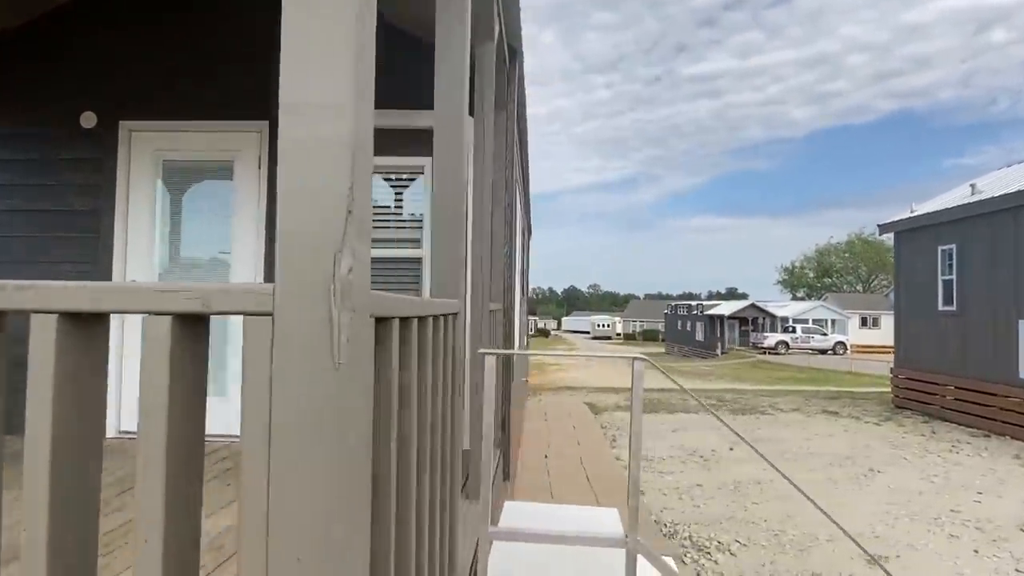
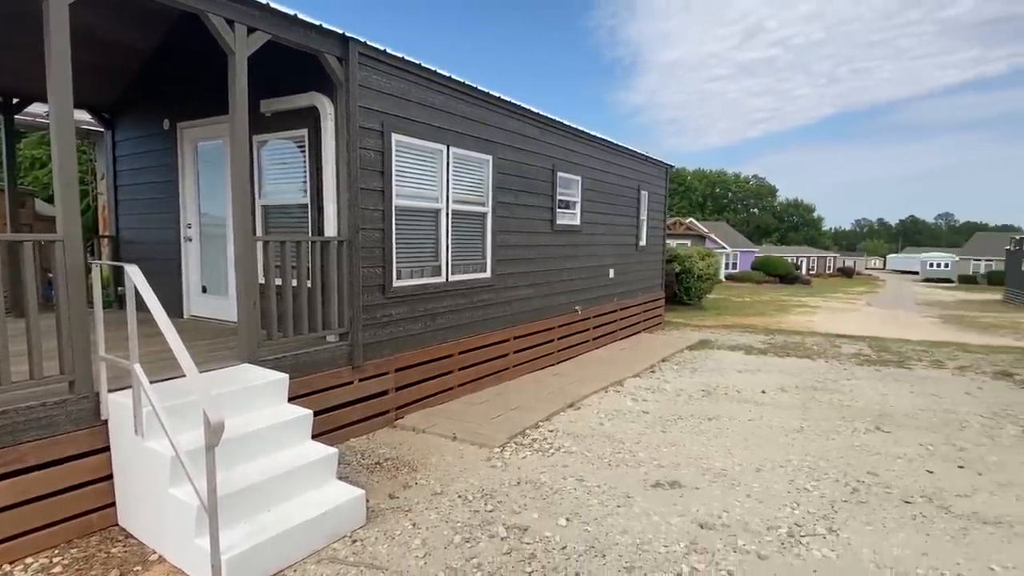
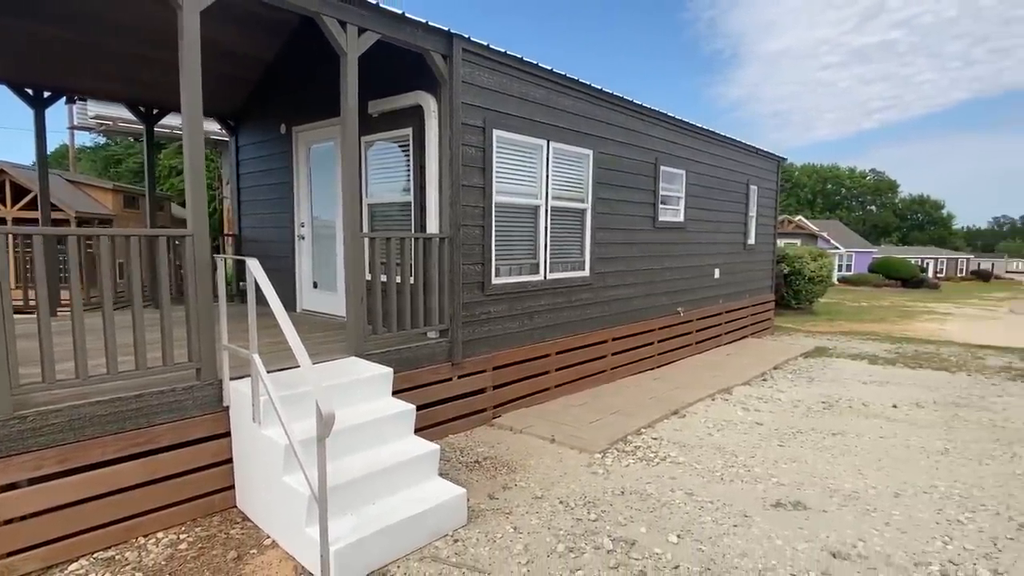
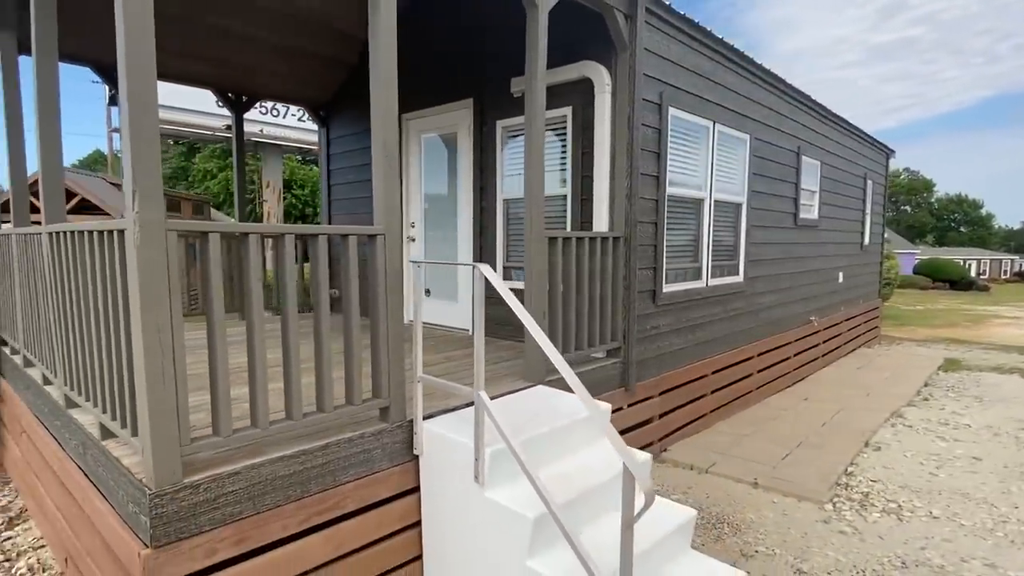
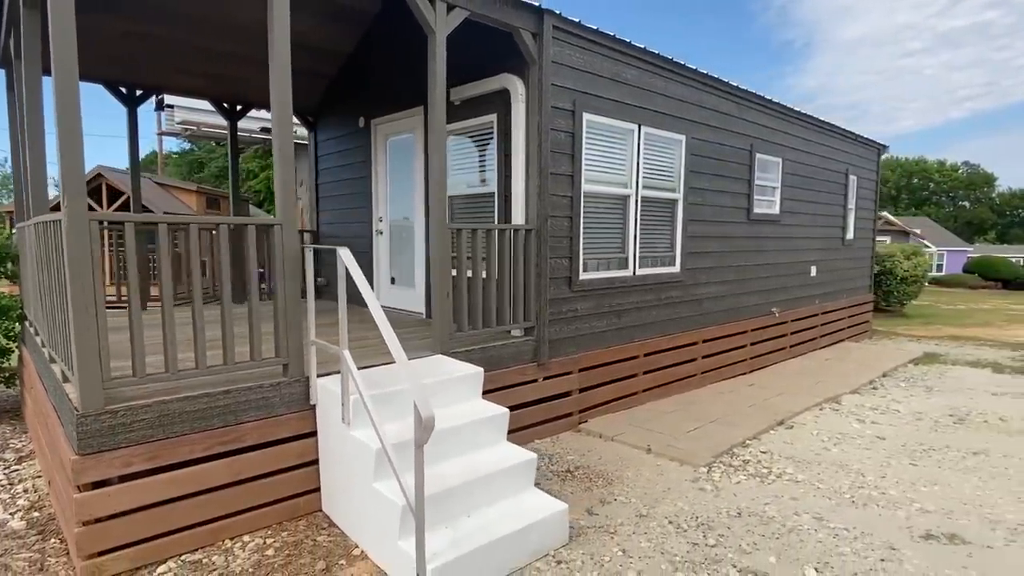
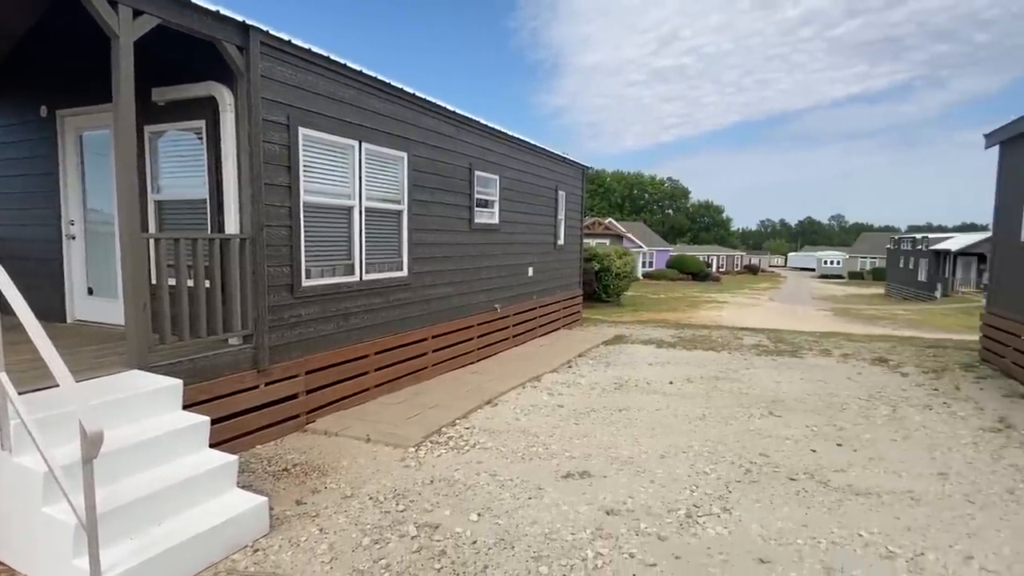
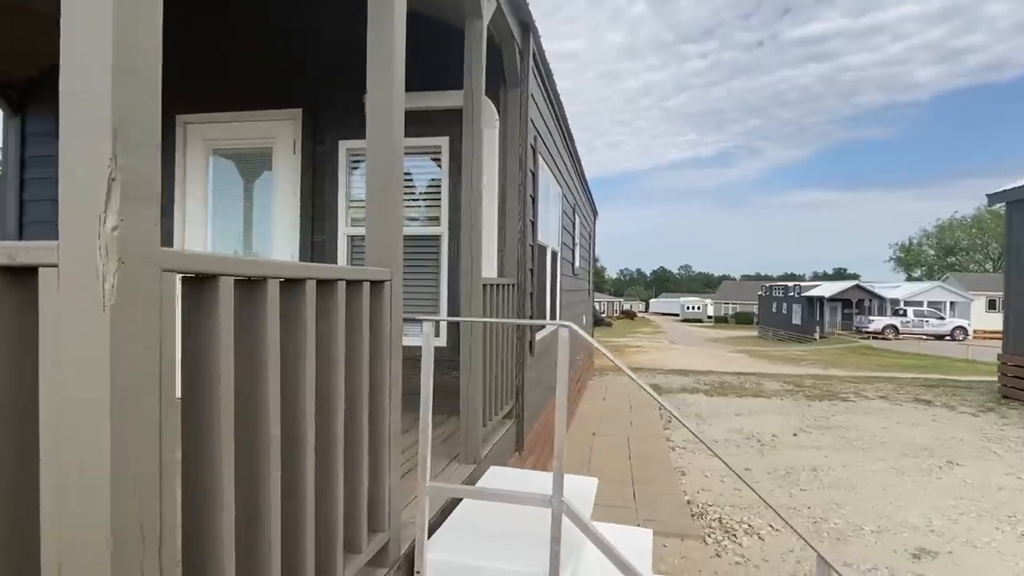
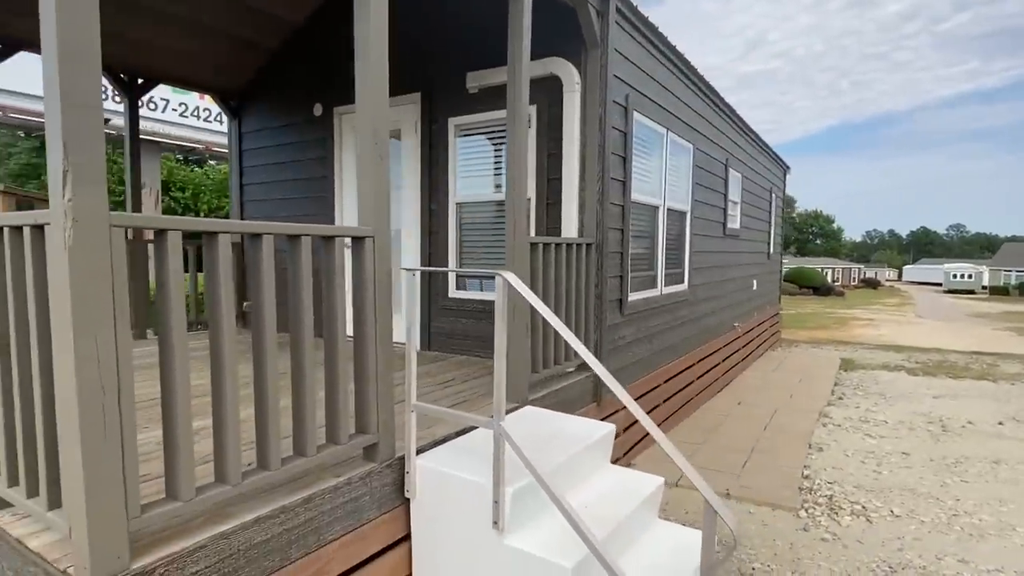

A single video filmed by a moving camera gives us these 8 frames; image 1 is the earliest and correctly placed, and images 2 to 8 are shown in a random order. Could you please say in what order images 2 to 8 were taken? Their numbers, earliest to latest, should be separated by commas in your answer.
7, 8, 4, 5, 3, 2, 6
